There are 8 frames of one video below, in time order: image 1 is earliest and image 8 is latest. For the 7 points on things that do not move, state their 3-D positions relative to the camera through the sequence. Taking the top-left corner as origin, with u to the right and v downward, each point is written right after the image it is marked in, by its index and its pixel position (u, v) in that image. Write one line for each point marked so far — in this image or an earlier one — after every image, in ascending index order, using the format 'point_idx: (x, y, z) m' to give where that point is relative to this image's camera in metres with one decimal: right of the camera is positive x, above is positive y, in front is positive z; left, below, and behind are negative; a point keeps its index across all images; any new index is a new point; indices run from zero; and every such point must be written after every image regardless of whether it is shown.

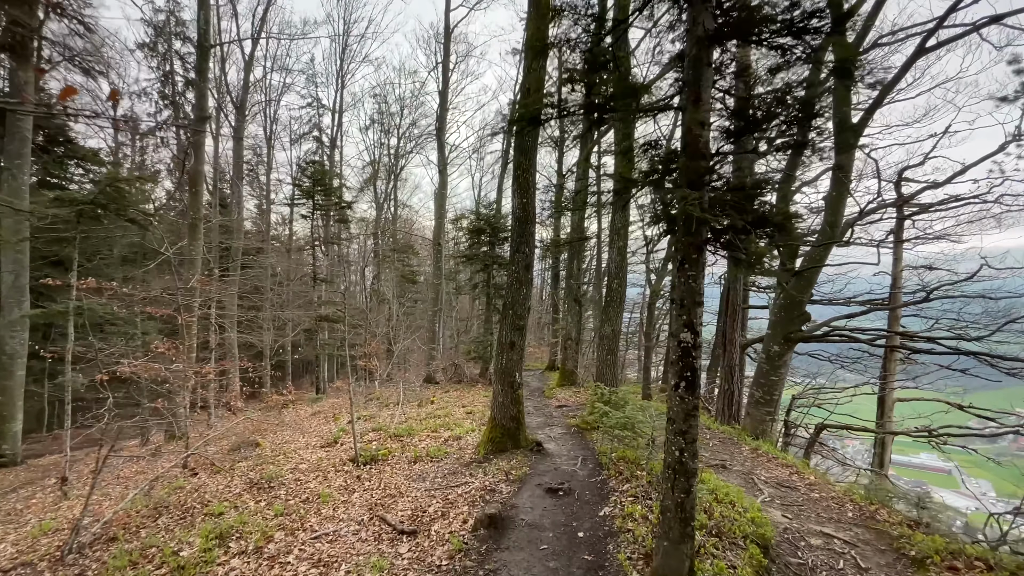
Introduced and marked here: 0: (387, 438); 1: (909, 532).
0: (-1.9, -2.3, +7.2) m
1: (+3.4, -2.1, +4.1) m
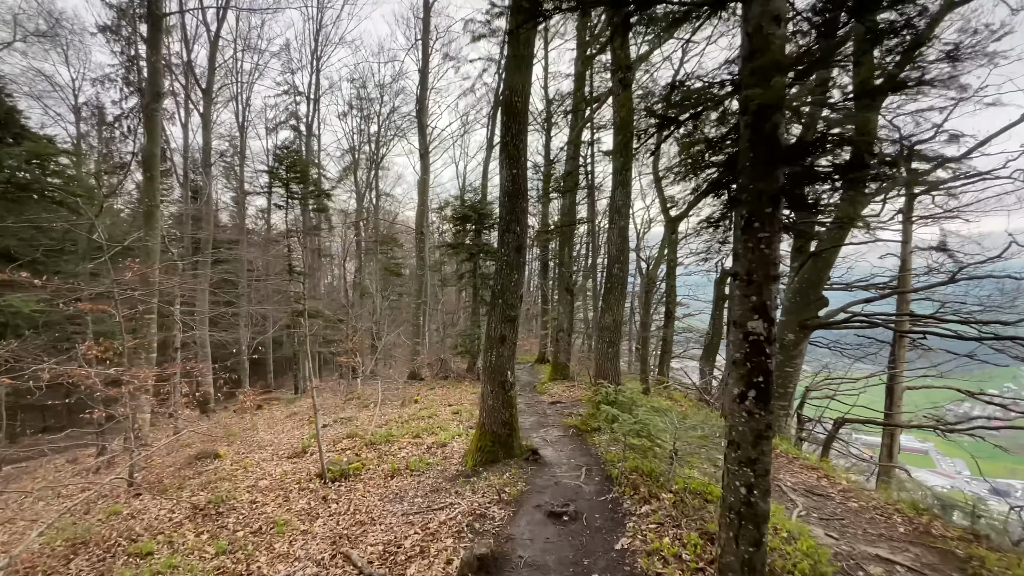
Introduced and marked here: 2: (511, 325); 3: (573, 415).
0: (-2.0, -2.1, +6.4) m
1: (+3.3, -1.9, +3.4) m
2: (0.0, -0.4, +5.0) m
3: (+1.0, -2.1, +7.9) m
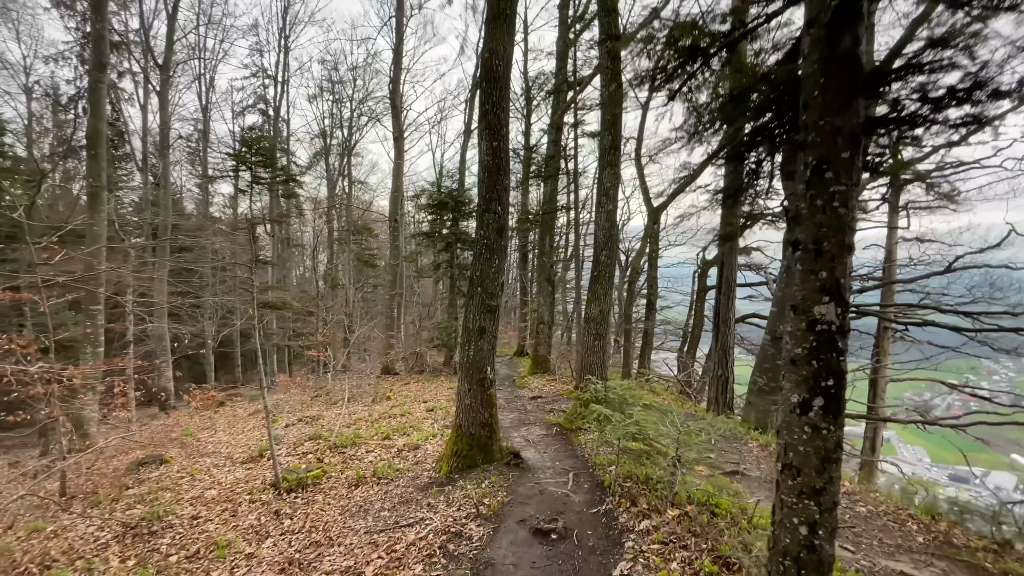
0: (-2.3, -2.0, +5.9) m
1: (+3.2, -1.8, +3.1) m
2: (-0.2, -0.2, +4.5) m
3: (+0.7, -1.9, +7.5) m
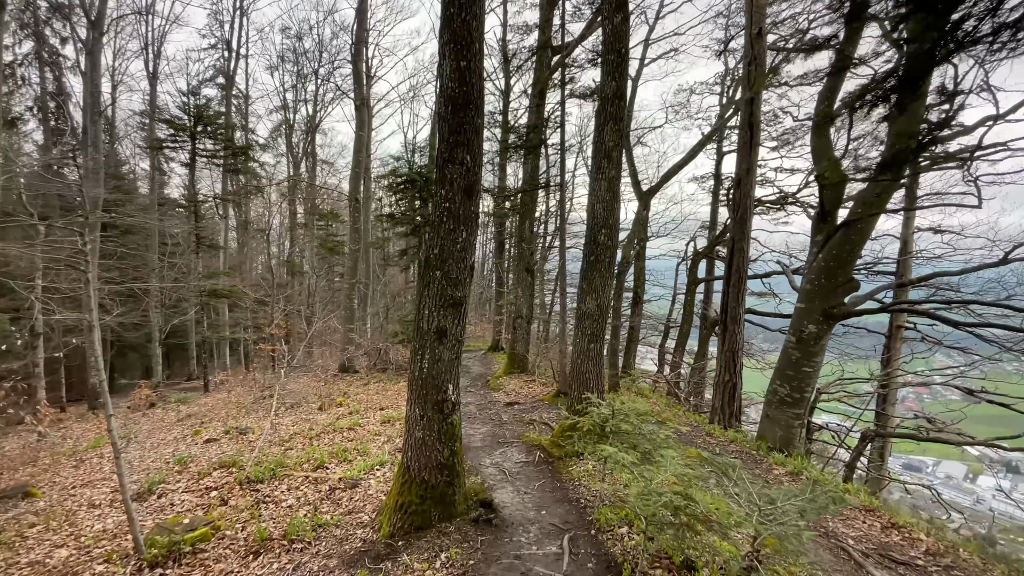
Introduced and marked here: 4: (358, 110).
0: (-2.5, -1.8, +4.4) m
1: (+3.1, -1.7, +2.0) m
2: (-0.4, -0.1, +3.2) m
3: (+0.3, -1.8, +6.2) m
4: (-4.5, +5.3, +14.2) m
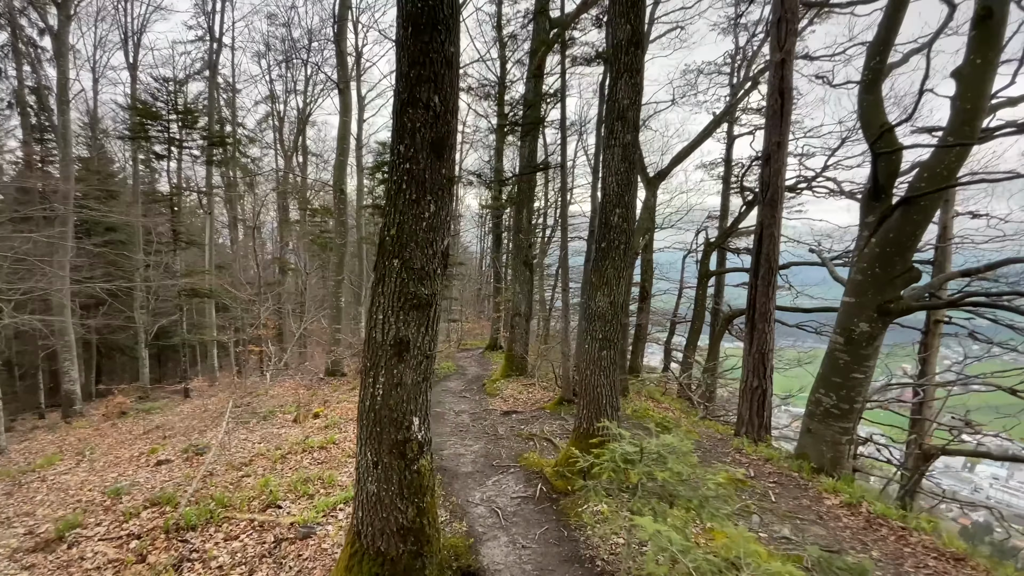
0: (-2.6, -1.8, +3.6) m
1: (+3.0, -1.7, +1.1) m
2: (-0.4, -0.1, +2.3) m
3: (+0.3, -1.7, +5.4) m
4: (-4.7, +5.3, +13.2) m
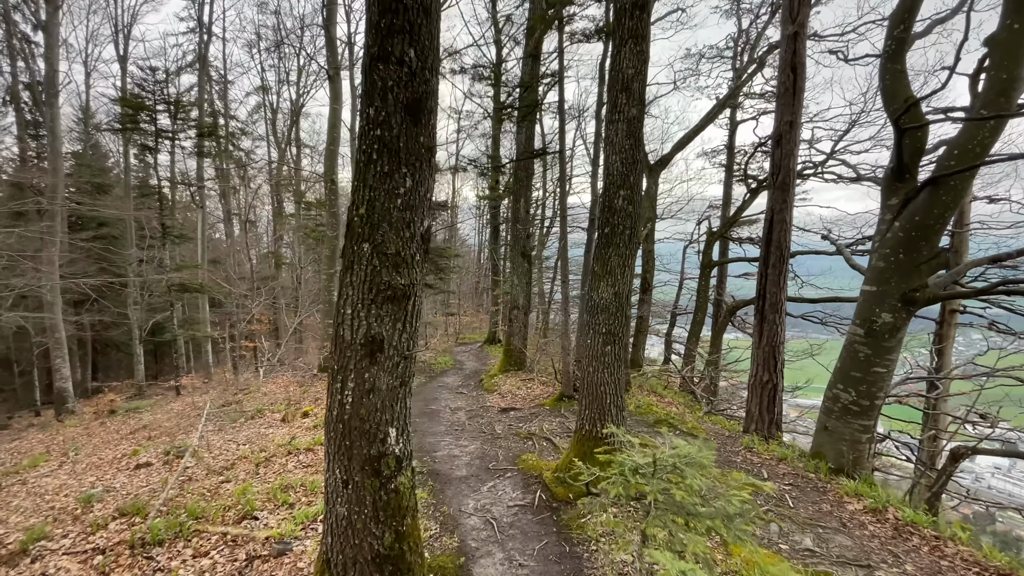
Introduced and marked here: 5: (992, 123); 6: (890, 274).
0: (-2.6, -1.8, +3.3) m
1: (+3.0, -1.6, +0.8) m
2: (-0.5, -0.1, +1.9) m
3: (+0.2, -1.6, +5.0) m
4: (-4.8, +5.5, +12.8) m
5: (+3.9, +1.3, +3.9) m
6: (+3.4, +0.1, +4.3) m
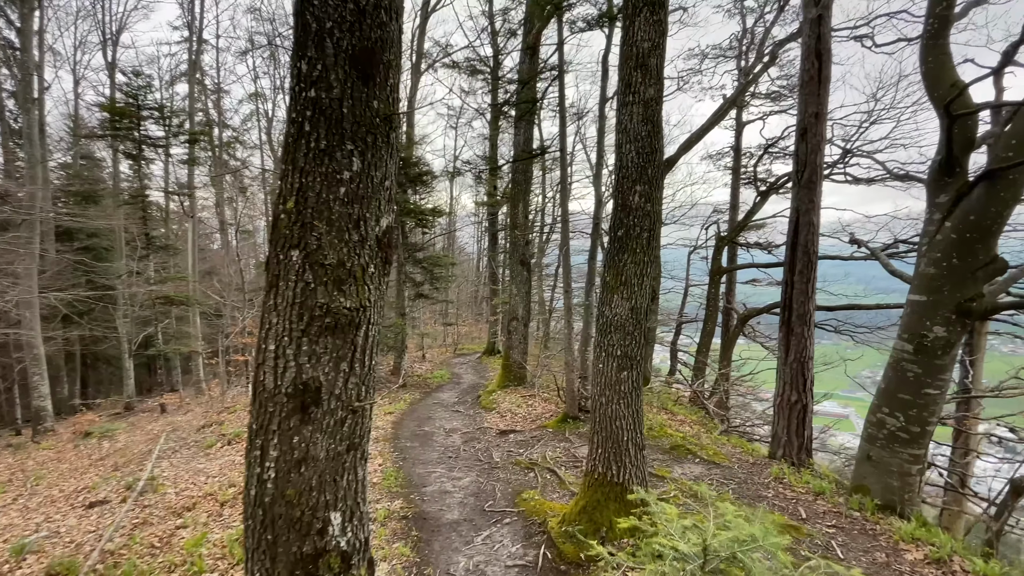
0: (-2.6, -1.9, +2.7) m
1: (+3.0, -1.7, +0.2) m
2: (-0.5, -0.1, +1.4) m
3: (+0.2, -1.7, +4.5) m
4: (-4.8, +5.2, +12.4) m
5: (+3.9, +1.3, +3.4) m
6: (+3.4, 0.0, +3.8) m
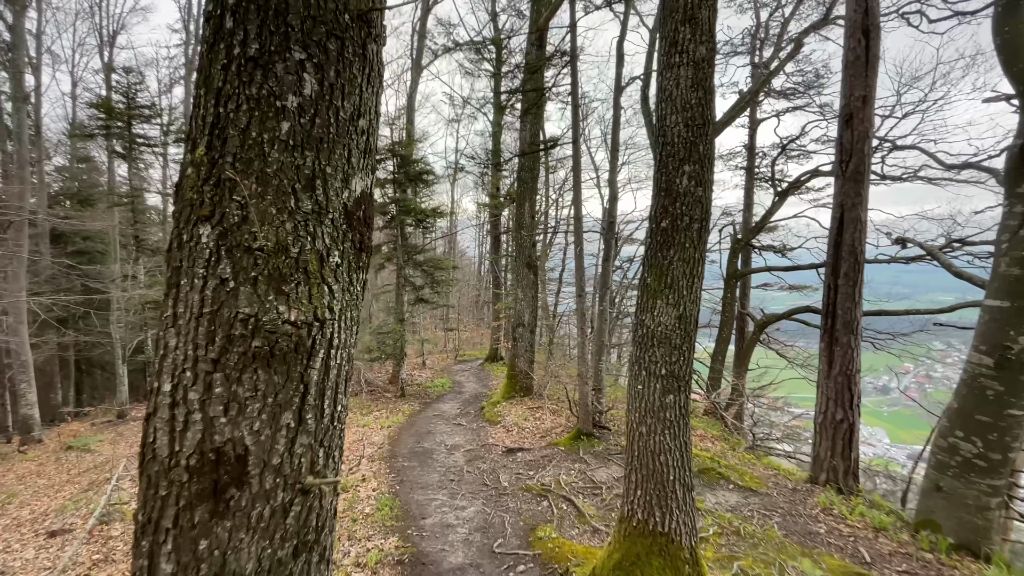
0: (-2.5, -1.9, +2.1) m
1: (+3.1, -1.6, -0.4) m
2: (-0.4, -0.1, +0.8) m
3: (+0.3, -1.8, +3.9) m
4: (-4.7, +5.1, +11.9) m
5: (+4.0, +1.3, +2.9) m
6: (+3.5, 0.0, +3.2) m
